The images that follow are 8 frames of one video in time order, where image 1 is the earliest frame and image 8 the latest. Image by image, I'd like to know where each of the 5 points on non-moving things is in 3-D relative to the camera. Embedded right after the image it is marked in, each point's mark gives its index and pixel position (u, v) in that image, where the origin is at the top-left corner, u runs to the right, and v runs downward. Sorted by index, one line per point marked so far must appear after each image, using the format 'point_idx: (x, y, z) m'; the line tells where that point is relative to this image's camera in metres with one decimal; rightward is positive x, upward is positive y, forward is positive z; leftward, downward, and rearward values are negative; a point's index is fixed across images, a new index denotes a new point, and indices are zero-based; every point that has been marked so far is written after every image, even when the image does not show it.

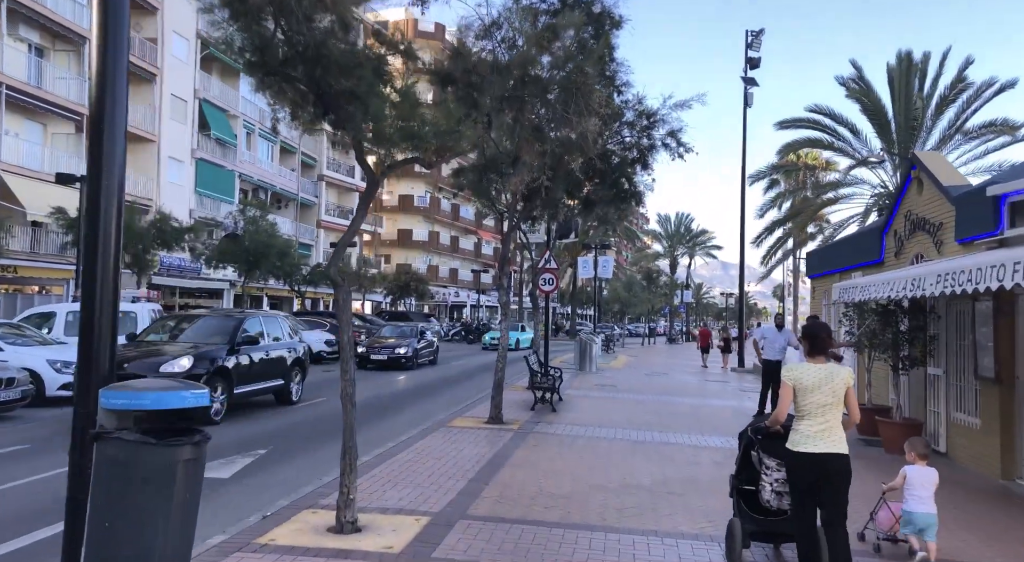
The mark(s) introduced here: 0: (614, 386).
0: (+2.7, -2.8, +18.7) m
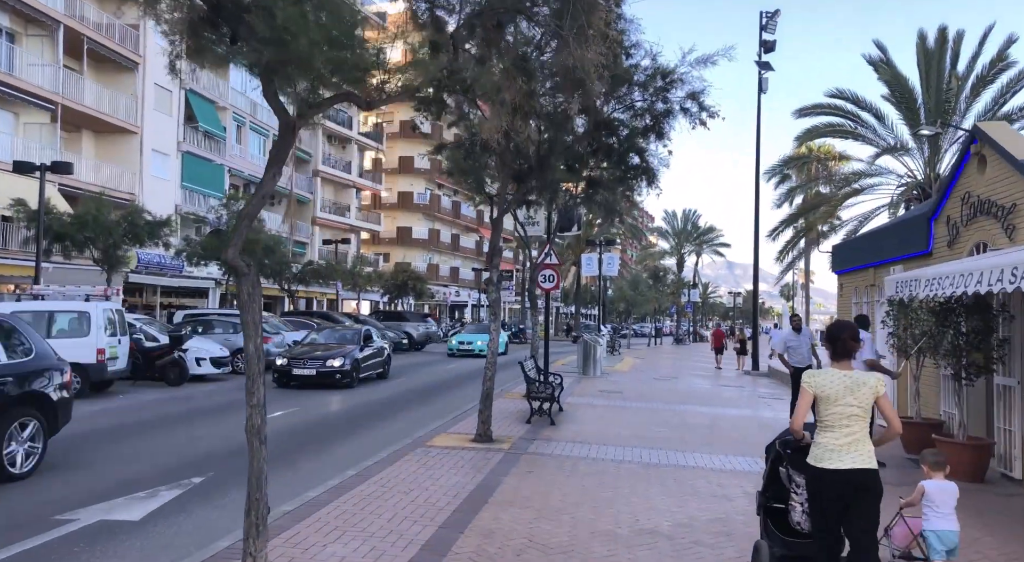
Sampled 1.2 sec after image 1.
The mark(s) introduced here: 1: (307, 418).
0: (+2.6, -2.7, +17.1) m
1: (-3.7, -2.5, +12.2) m
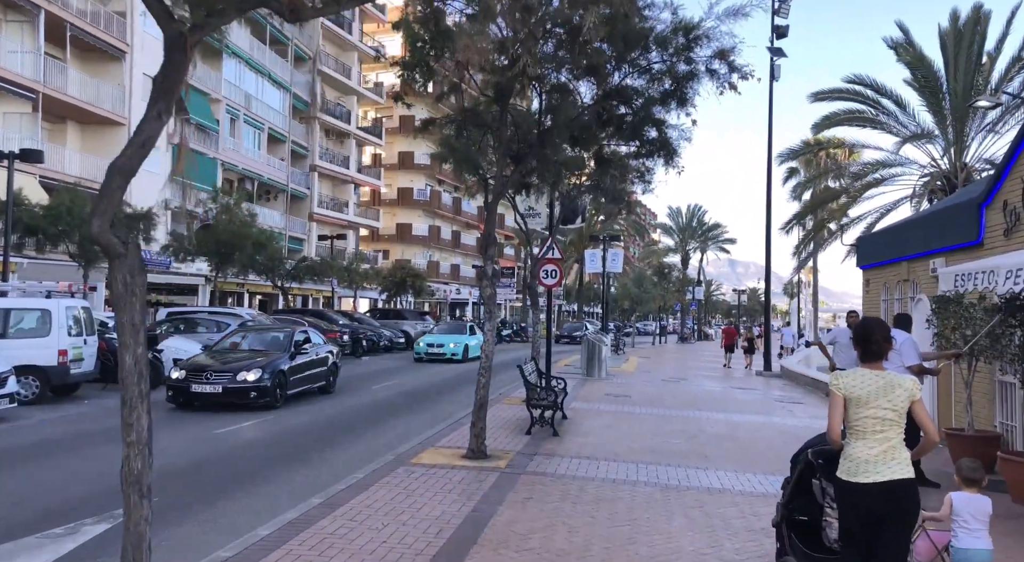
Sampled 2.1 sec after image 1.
0: (+2.6, -2.6, +15.9) m
1: (-3.7, -2.4, +11.0) m
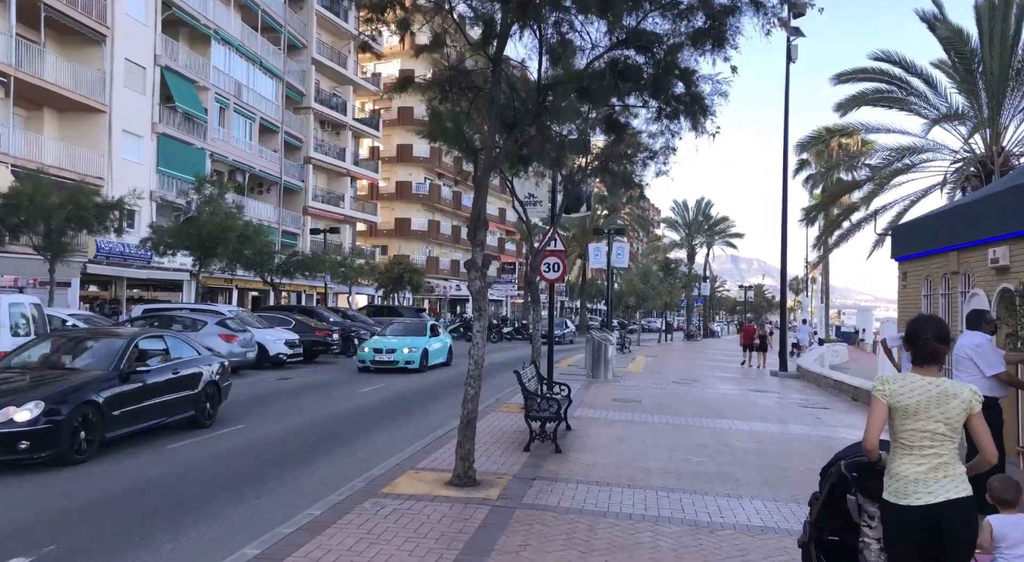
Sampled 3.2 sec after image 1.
0: (+2.6, -2.5, +14.5) m
1: (-3.7, -2.3, +9.6) m
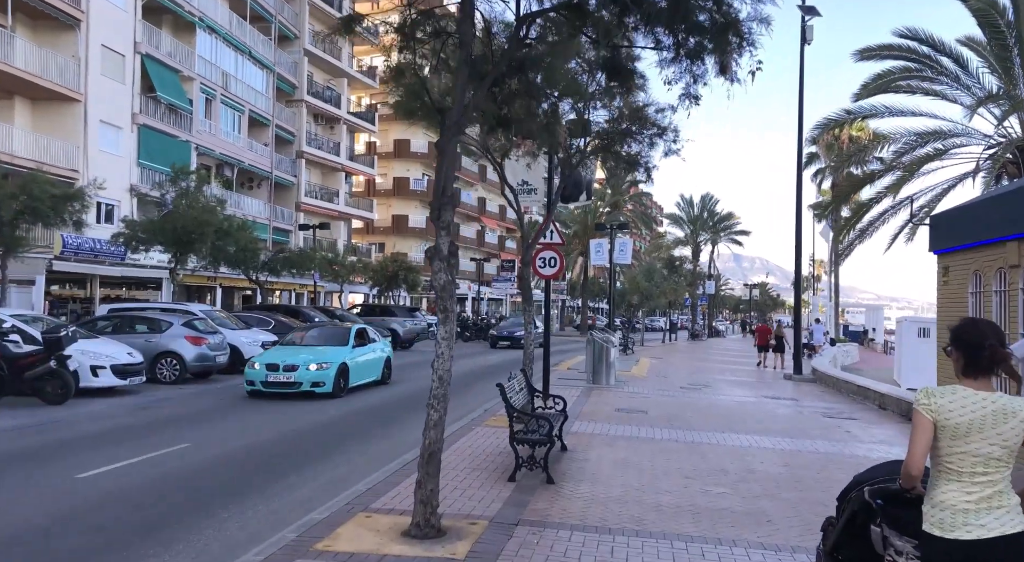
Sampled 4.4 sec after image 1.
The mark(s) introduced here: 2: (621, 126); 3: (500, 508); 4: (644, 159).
0: (+2.4, -2.4, +12.9) m
1: (-3.9, -2.3, +8.1) m
2: (+1.9, +2.7, +12.1) m
3: (-0.1, -2.0, +6.3) m
4: (+2.3, +2.2, +12.4) m
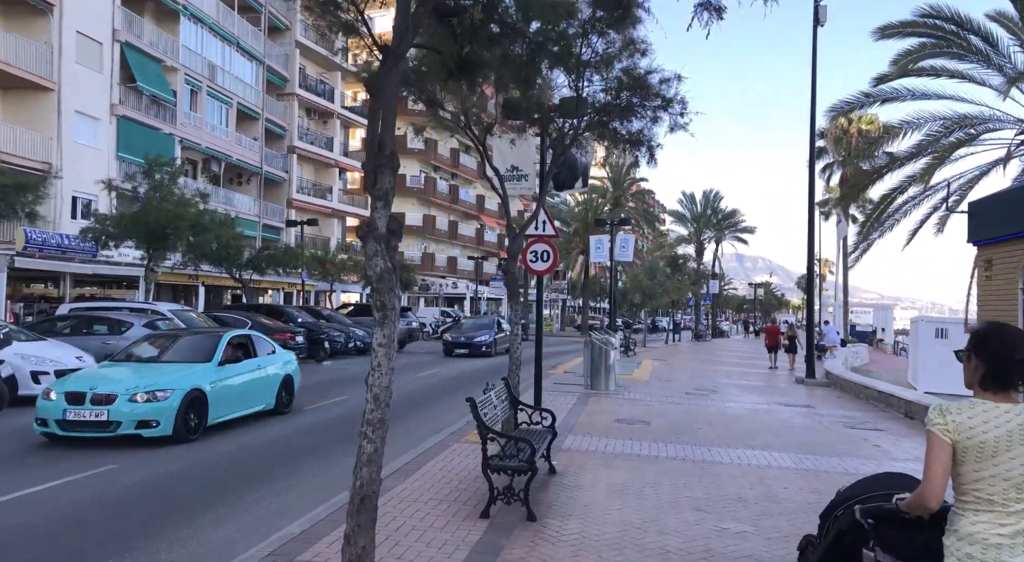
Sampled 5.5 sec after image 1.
0: (+2.2, -2.3, +11.6) m
1: (-4.1, -2.2, +6.7) m
2: (+1.7, +2.8, +10.7) m
3: (-0.4, -2.0, +5.0) m
4: (+2.1, +2.3, +11.0) m
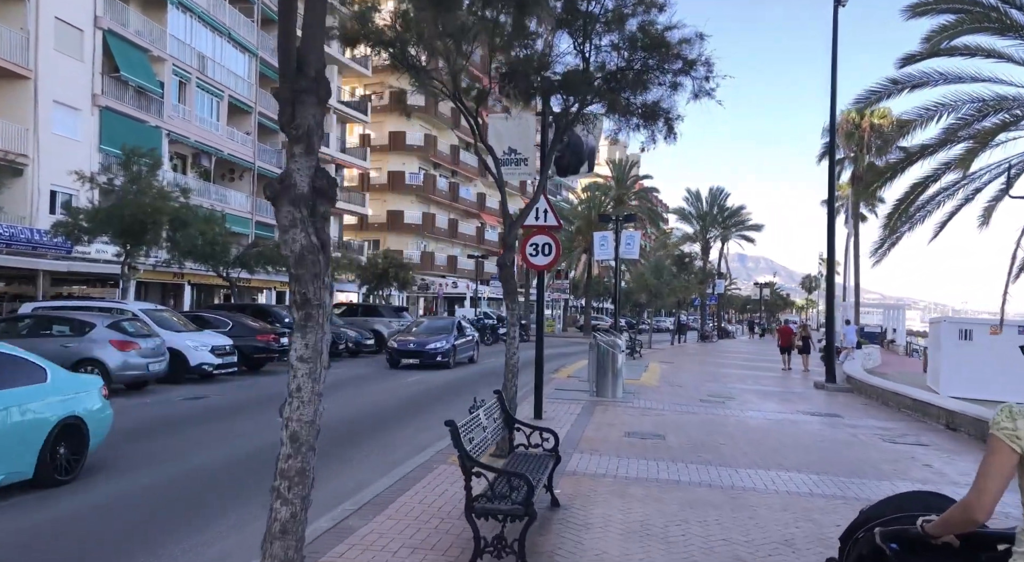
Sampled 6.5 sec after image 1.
0: (+2.1, -2.3, +10.2) m
1: (-4.2, -2.1, +5.4) m
2: (+1.6, +2.8, +9.3) m
3: (-0.4, -1.9, +3.6) m
4: (+2.1, +2.3, +9.7) m
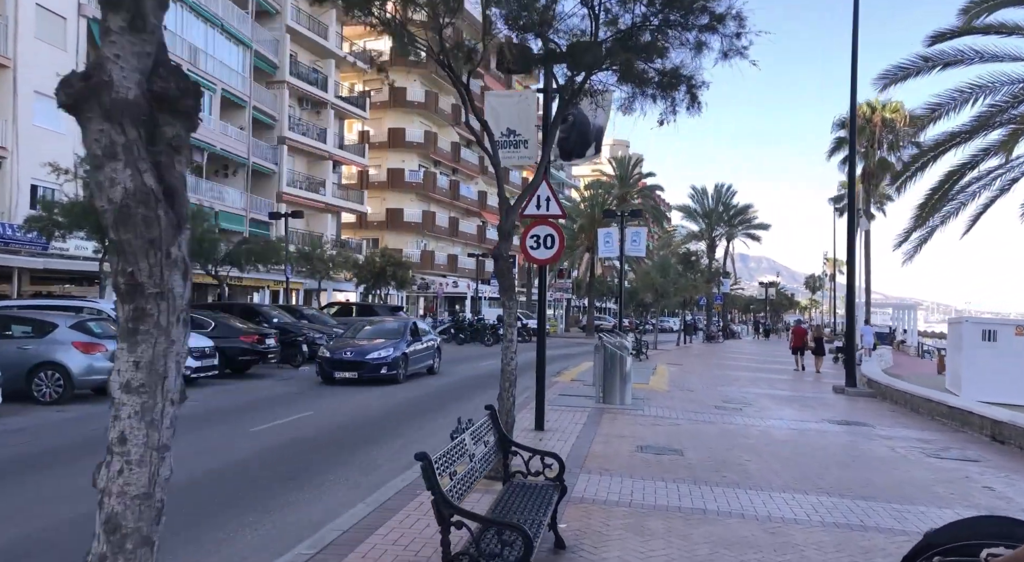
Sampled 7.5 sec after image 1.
0: (+2.1, -2.2, +9.0) m
1: (-4.2, -2.1, +4.2) m
2: (+1.6, +2.9, +8.2) m
3: (-0.5, -1.8, +2.5) m
4: (+2.1, +2.4, +8.5) m
